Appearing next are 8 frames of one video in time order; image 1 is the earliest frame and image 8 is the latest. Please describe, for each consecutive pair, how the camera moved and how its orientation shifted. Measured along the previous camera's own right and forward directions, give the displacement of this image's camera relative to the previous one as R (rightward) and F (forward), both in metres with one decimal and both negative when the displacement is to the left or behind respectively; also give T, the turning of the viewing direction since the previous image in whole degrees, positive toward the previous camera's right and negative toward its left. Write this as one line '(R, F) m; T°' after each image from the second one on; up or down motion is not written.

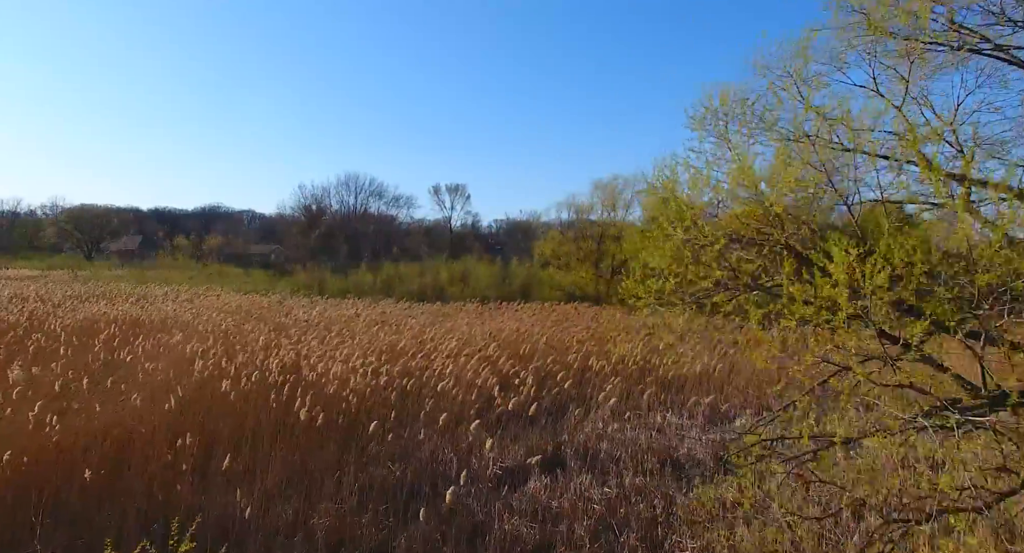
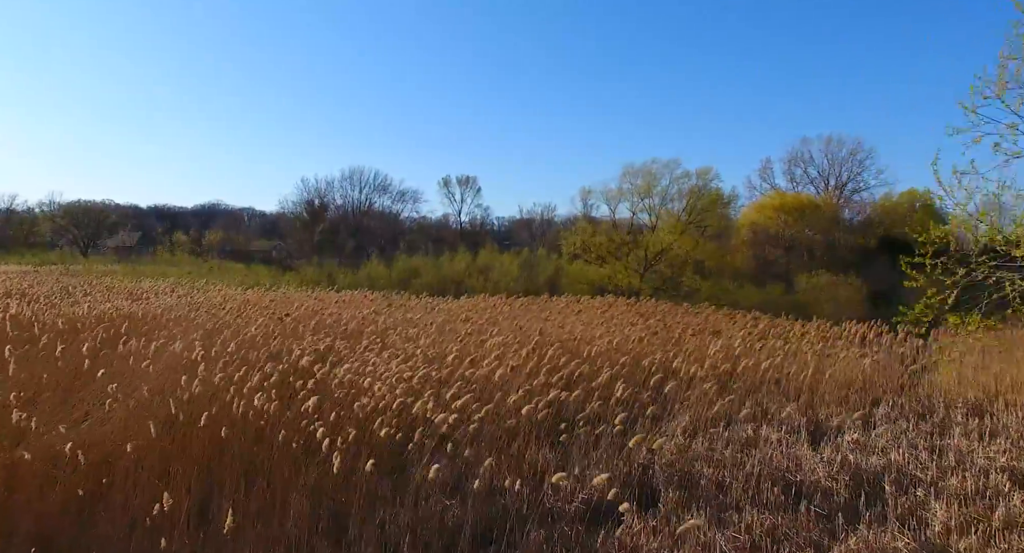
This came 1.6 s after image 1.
(-0.7, +1.4) m; 0°
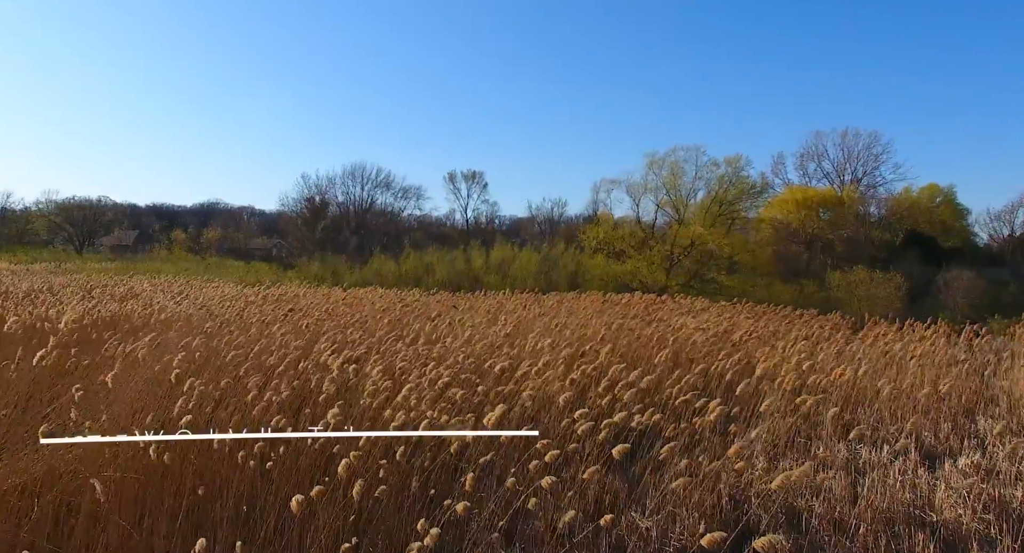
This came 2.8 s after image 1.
(-0.5, +1.1) m; 0°
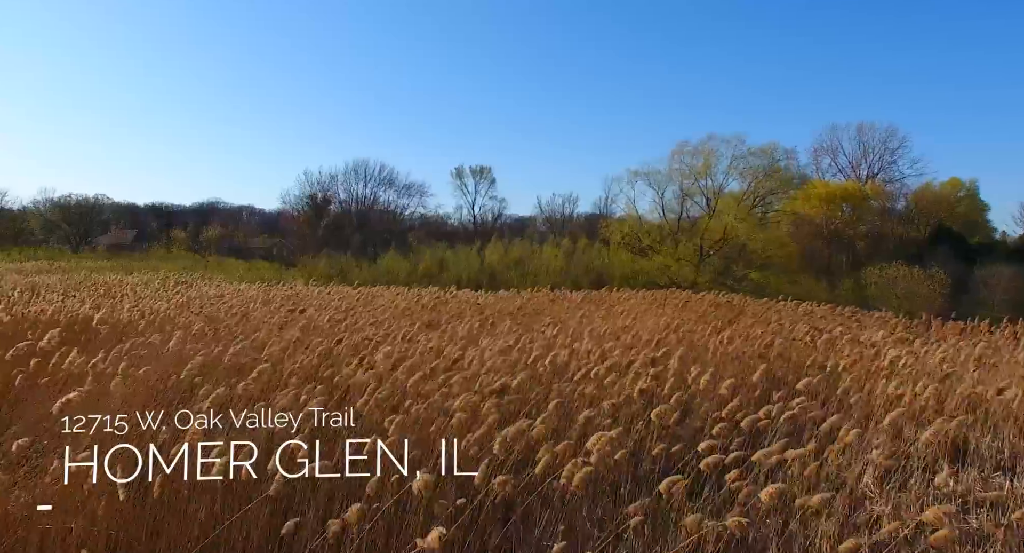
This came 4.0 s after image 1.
(-0.5, +1.0) m; 0°
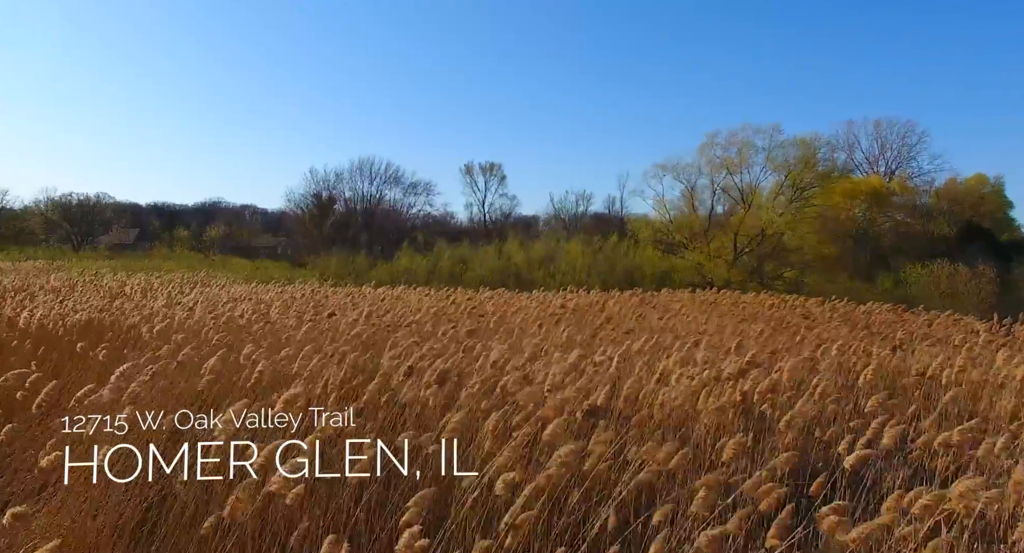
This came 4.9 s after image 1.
(-0.5, +0.8) m; 0°
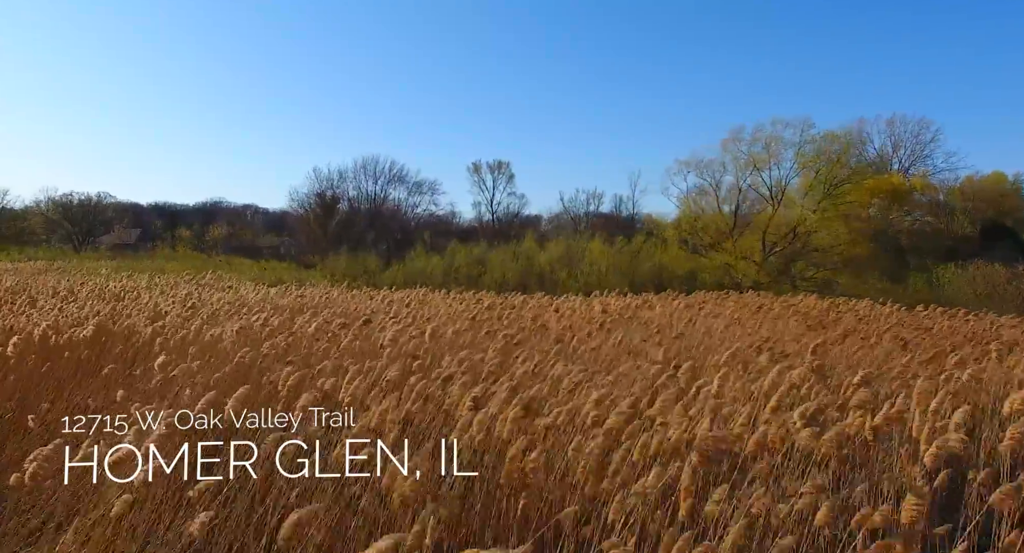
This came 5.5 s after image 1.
(-0.4, +0.6) m; 0°
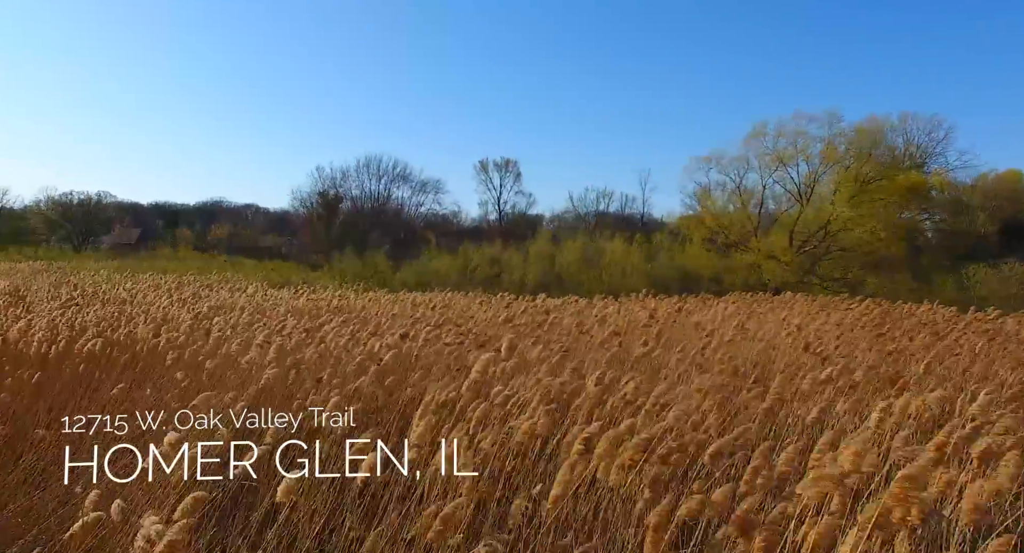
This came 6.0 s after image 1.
(-0.4, +0.5) m; 0°
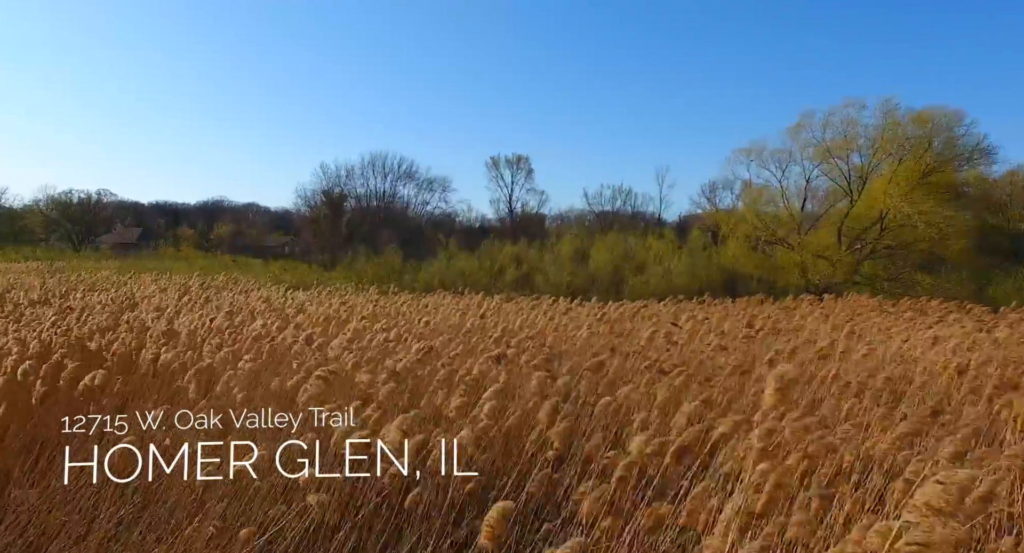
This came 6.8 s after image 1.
(-0.6, +0.9) m; 0°
